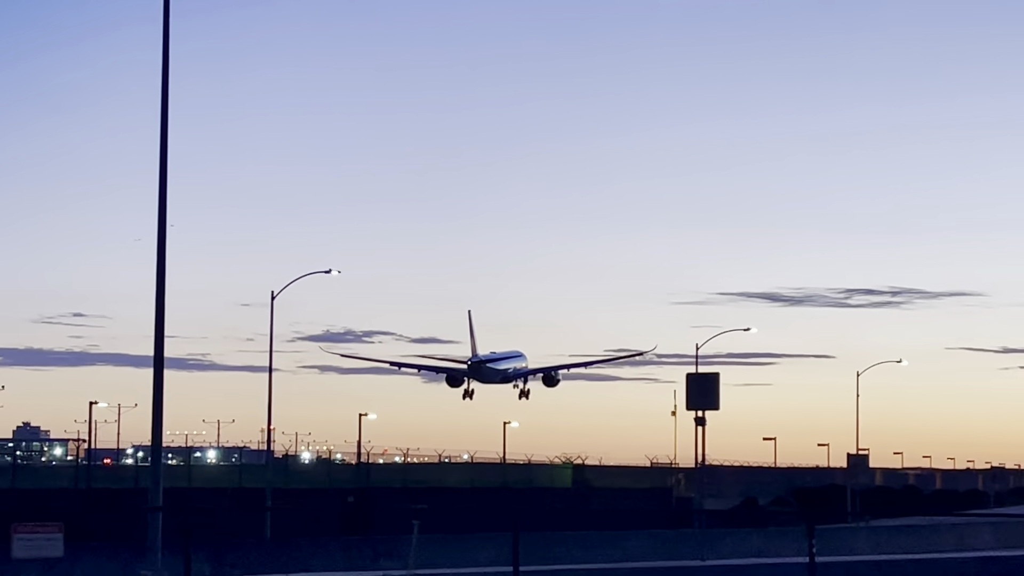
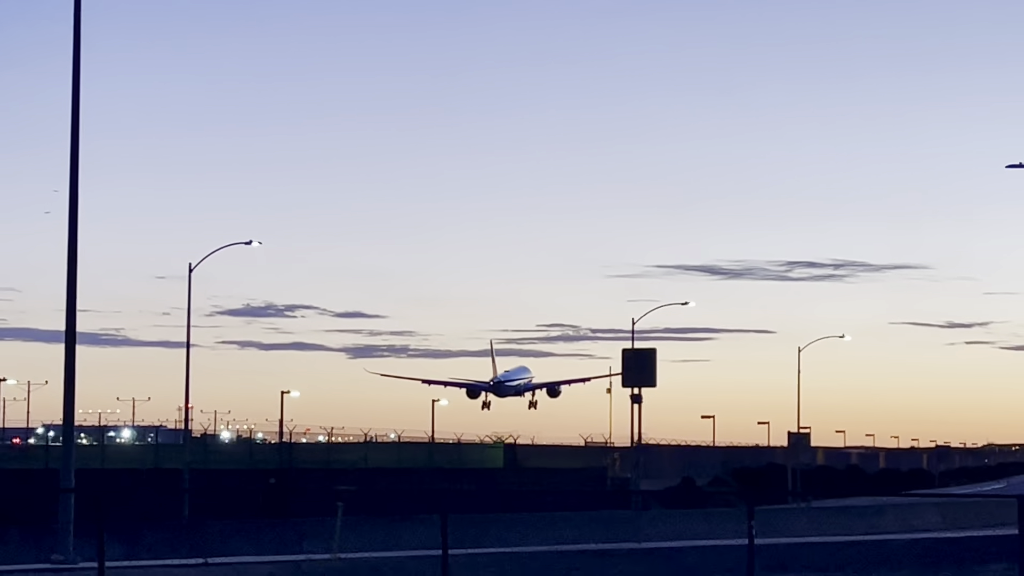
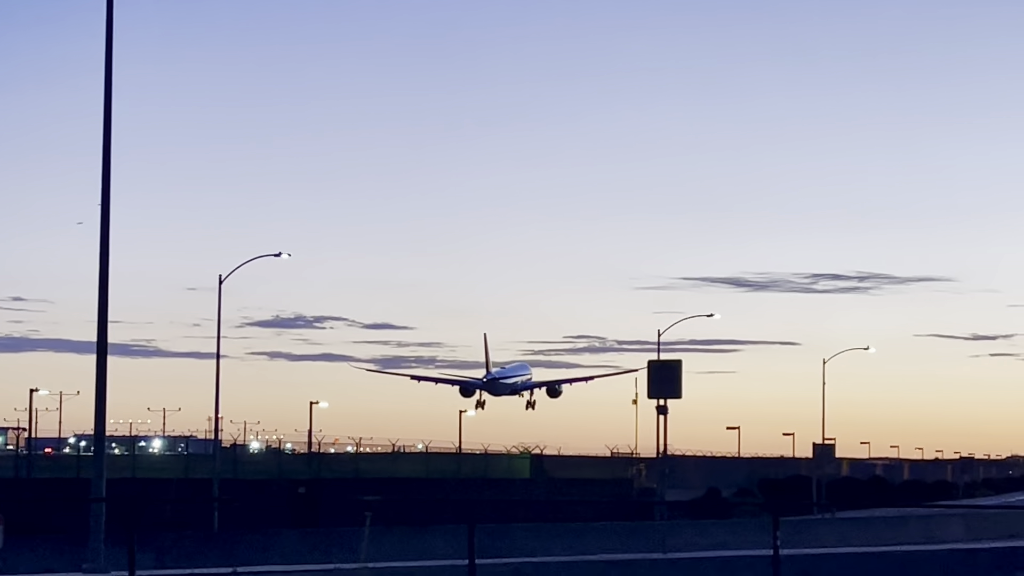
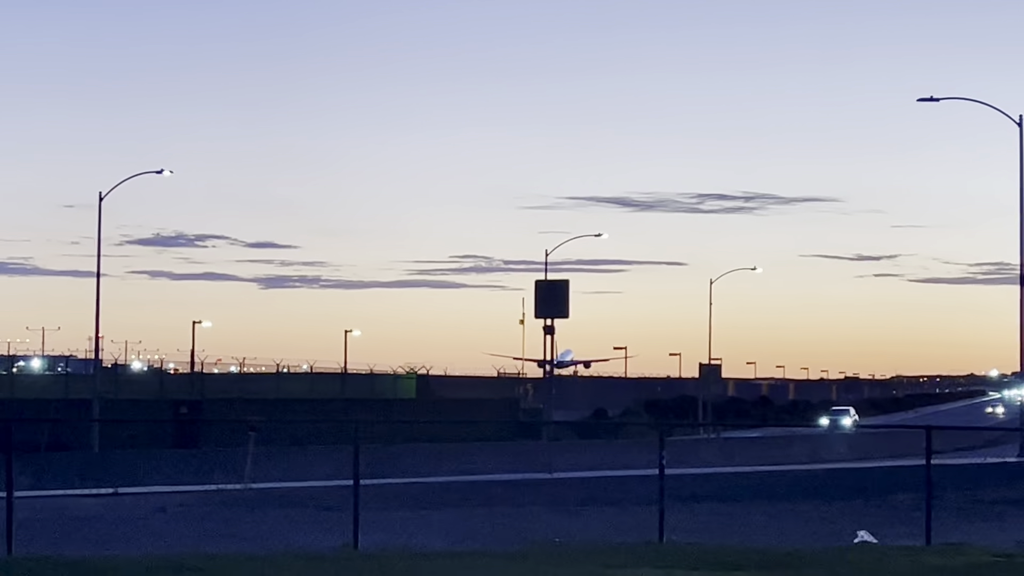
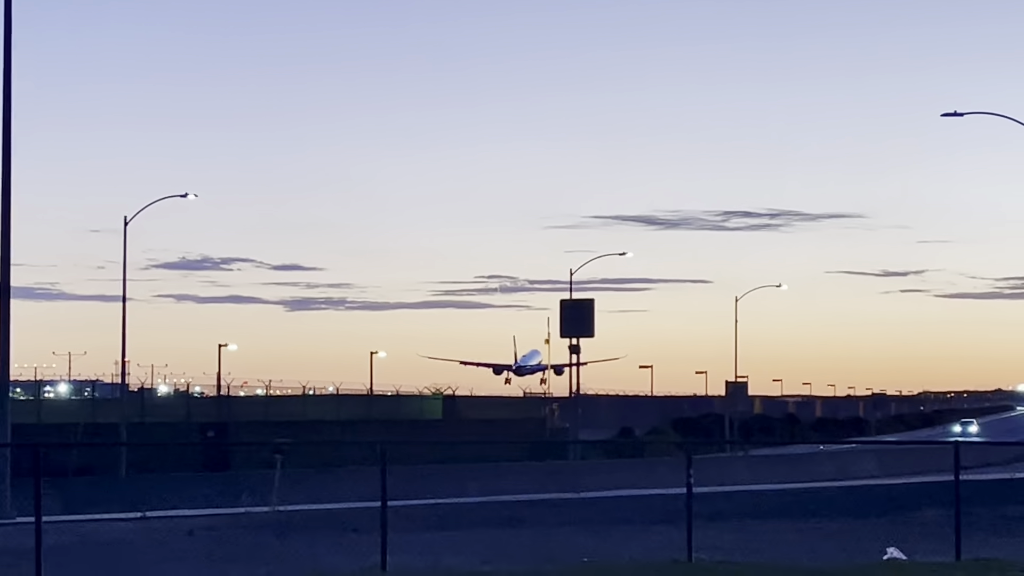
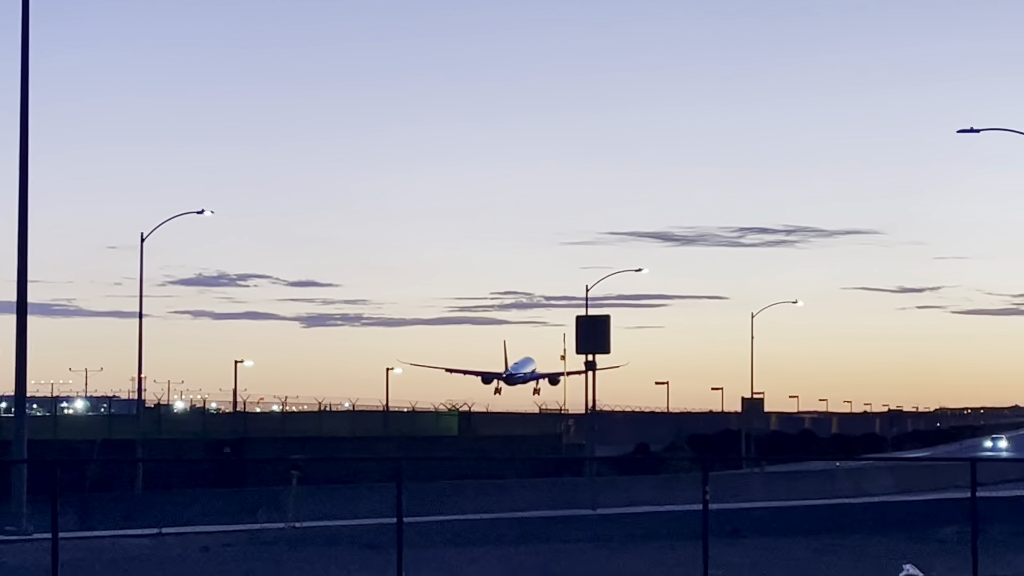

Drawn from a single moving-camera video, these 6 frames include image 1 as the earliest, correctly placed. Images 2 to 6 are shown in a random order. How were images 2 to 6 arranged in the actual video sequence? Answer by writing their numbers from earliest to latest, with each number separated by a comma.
3, 2, 6, 5, 4
